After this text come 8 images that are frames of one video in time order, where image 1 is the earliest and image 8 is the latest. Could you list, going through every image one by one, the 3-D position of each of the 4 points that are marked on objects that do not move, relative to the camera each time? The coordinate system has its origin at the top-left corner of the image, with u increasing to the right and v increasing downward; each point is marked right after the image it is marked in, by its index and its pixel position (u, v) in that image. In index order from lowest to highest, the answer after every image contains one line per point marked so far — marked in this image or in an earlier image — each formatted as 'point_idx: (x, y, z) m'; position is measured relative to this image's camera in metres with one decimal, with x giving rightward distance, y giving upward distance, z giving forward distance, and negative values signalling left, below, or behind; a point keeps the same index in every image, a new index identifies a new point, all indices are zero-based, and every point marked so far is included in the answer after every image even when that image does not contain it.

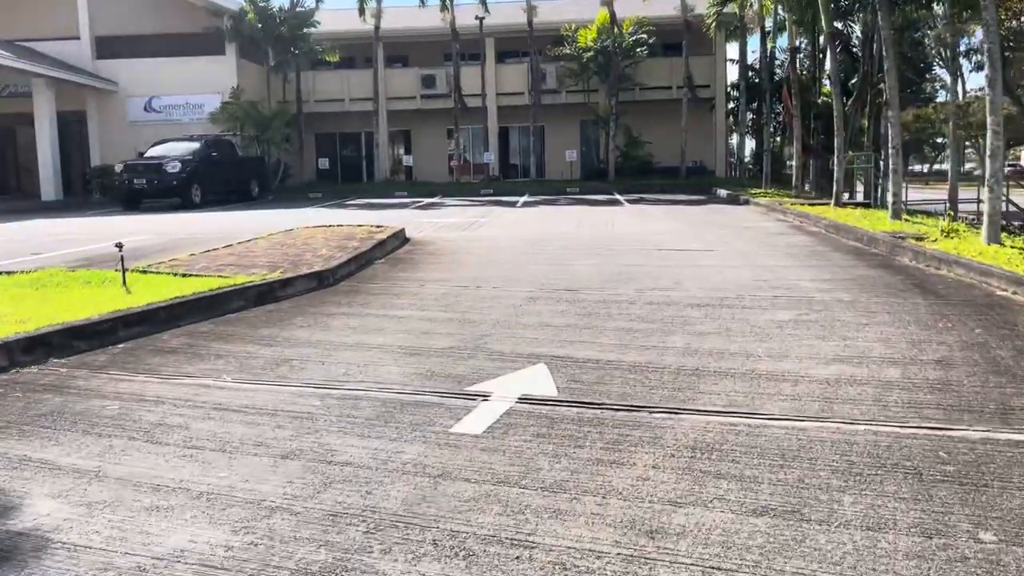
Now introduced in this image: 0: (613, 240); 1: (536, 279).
0: (+1.6, +0.8, +13.5) m
1: (+0.3, +0.1, +9.7) m
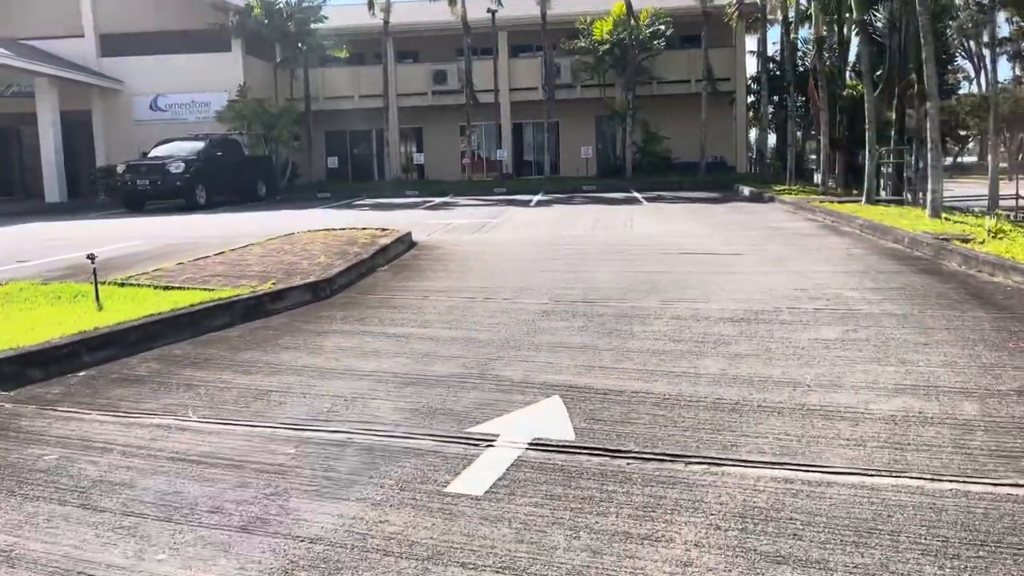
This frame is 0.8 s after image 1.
0: (+1.8, +0.7, +12.7) m
1: (+0.4, 0.0, +8.9) m
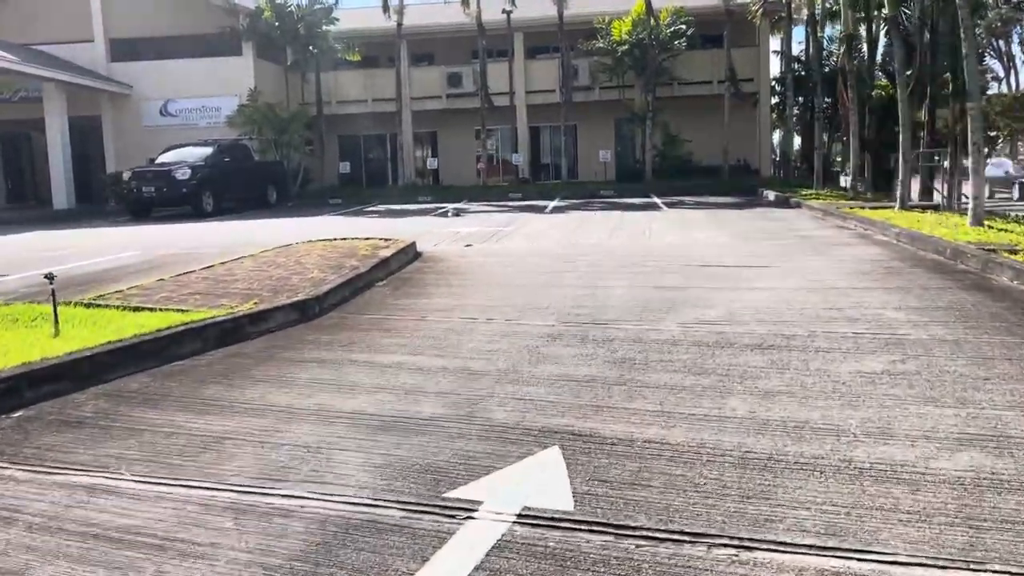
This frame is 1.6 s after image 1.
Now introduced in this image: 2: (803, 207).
0: (+2.0, +0.5, +11.9) m
1: (+0.4, -0.2, +8.1) m
2: (+6.6, +1.8, +19.0) m
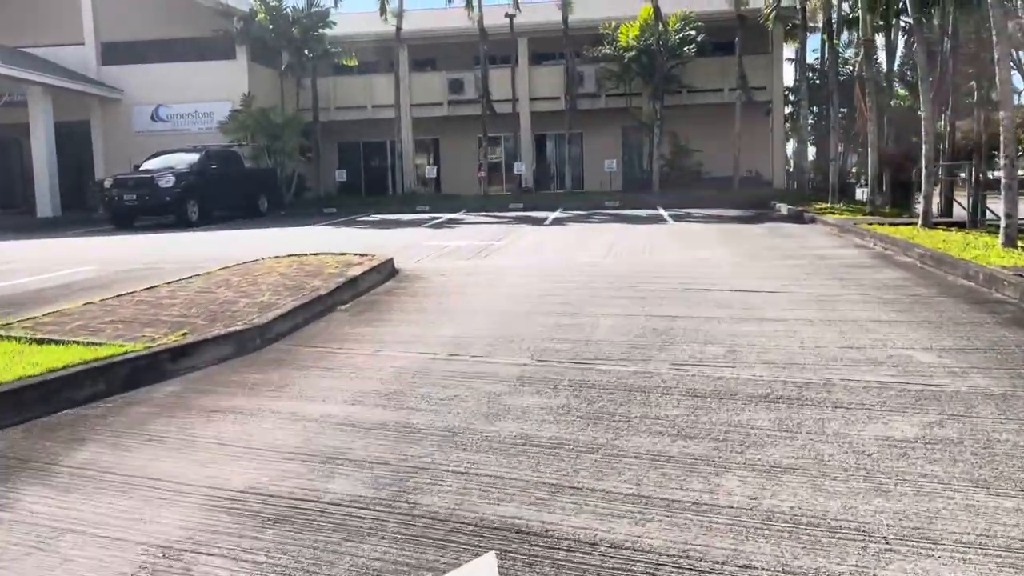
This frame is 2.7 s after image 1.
0: (+1.8, +0.2, +10.8) m
1: (+0.2, -0.5, +7.1) m
2: (+6.5, +1.4, +17.8) m
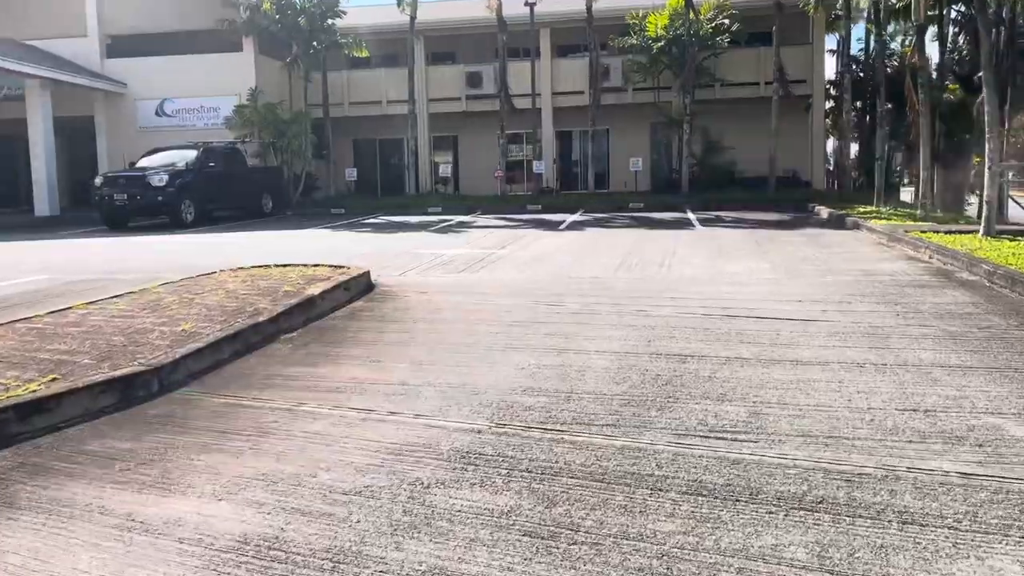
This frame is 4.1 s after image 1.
0: (+1.7, -0.1, +9.2) m
1: (-0.1, -0.7, +5.5) m
2: (+6.7, +1.1, +16.0) m
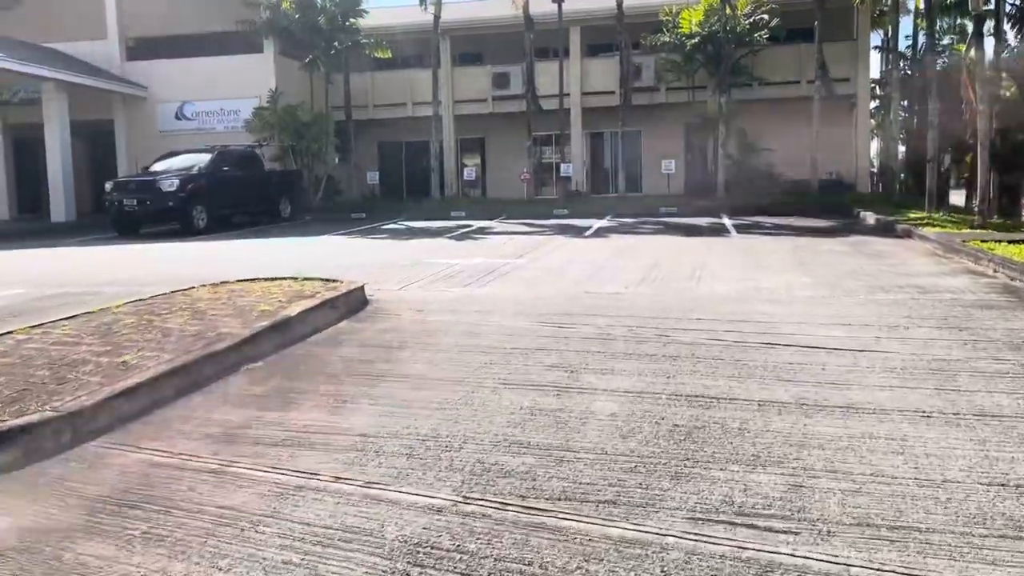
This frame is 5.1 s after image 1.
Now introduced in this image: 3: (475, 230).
0: (+1.7, -0.3, +8.0) m
1: (-0.2, -0.9, +4.5) m
2: (+7.0, +0.9, +14.7) m
3: (-0.8, +1.3, +18.9) m
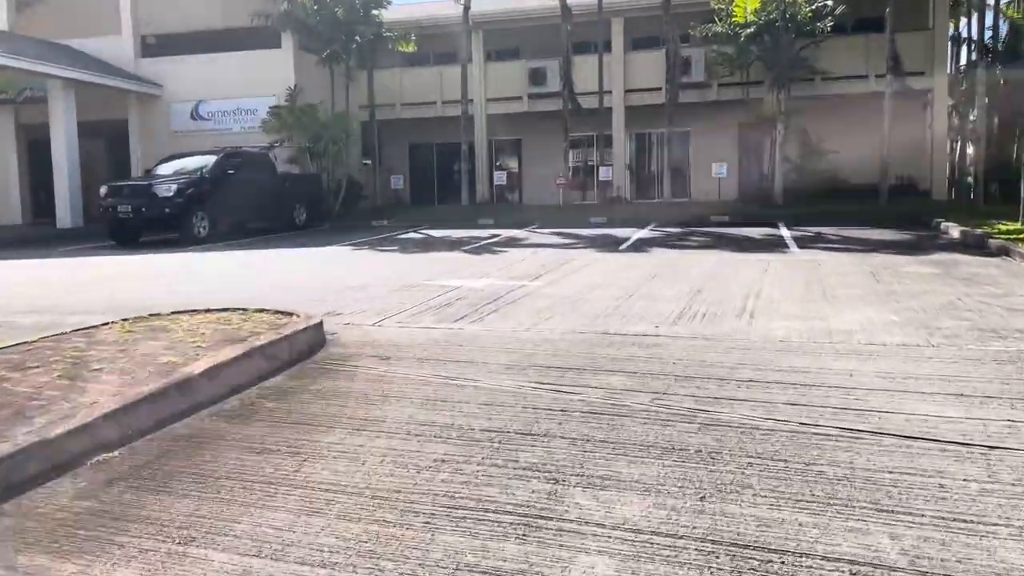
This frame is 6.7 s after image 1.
0: (+1.6, -0.6, +5.9) m
1: (-0.5, -1.2, +2.5) m
2: (+7.3, +0.5, +12.2) m
3: (-0.3, +1.0, +16.9) m
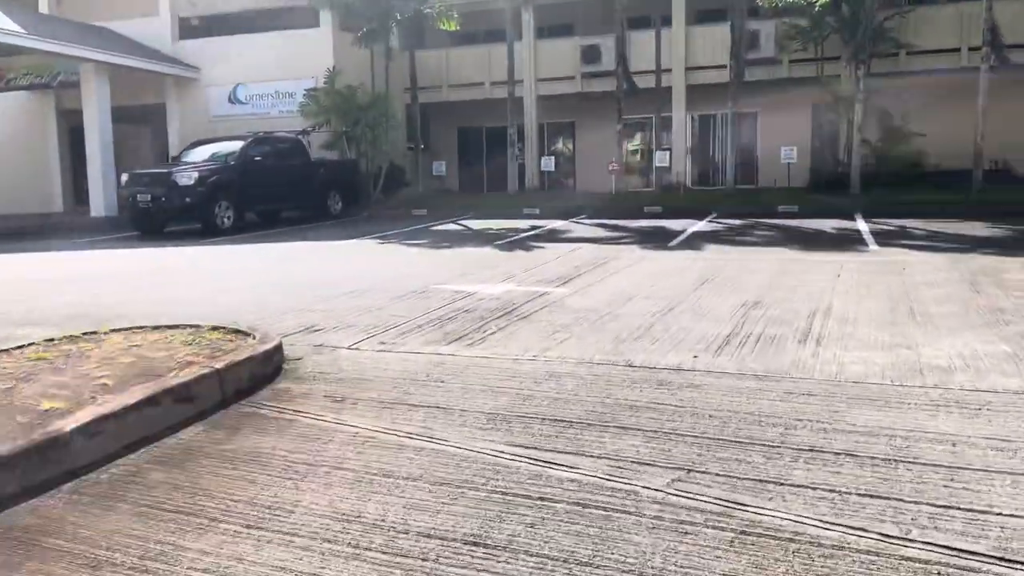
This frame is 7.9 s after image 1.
0: (+1.5, -0.8, +4.3) m
1: (-0.9, -1.4, +1.1) m
2: (+7.7, +0.3, +10.2) m
3: (+0.5, +1.0, +15.4) m
